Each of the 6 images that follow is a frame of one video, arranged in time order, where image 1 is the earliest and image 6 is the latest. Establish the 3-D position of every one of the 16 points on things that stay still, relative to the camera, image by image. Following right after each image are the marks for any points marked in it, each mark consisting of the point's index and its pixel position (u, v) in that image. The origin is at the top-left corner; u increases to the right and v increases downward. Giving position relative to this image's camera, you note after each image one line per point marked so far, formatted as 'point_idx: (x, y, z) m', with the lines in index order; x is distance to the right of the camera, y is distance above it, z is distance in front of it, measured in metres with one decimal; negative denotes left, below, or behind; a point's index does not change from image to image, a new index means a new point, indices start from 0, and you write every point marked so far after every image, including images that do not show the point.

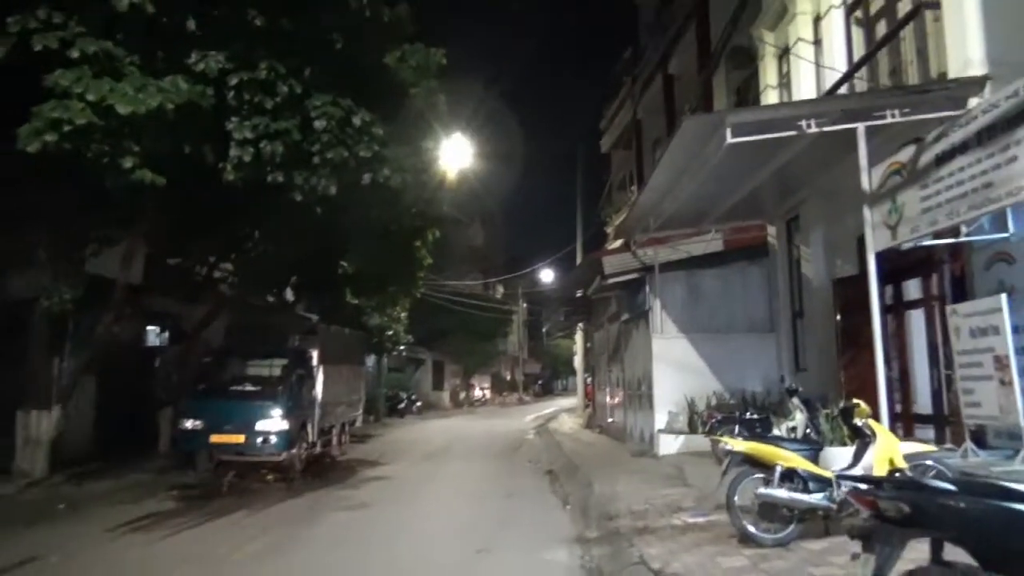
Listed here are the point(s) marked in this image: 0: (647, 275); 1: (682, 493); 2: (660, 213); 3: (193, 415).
0: (+2.9, +0.3, +16.4) m
1: (+2.3, -2.7, +10.2) m
2: (+2.7, +1.4, +14.5) m
3: (-6.1, -2.4, +14.6) m
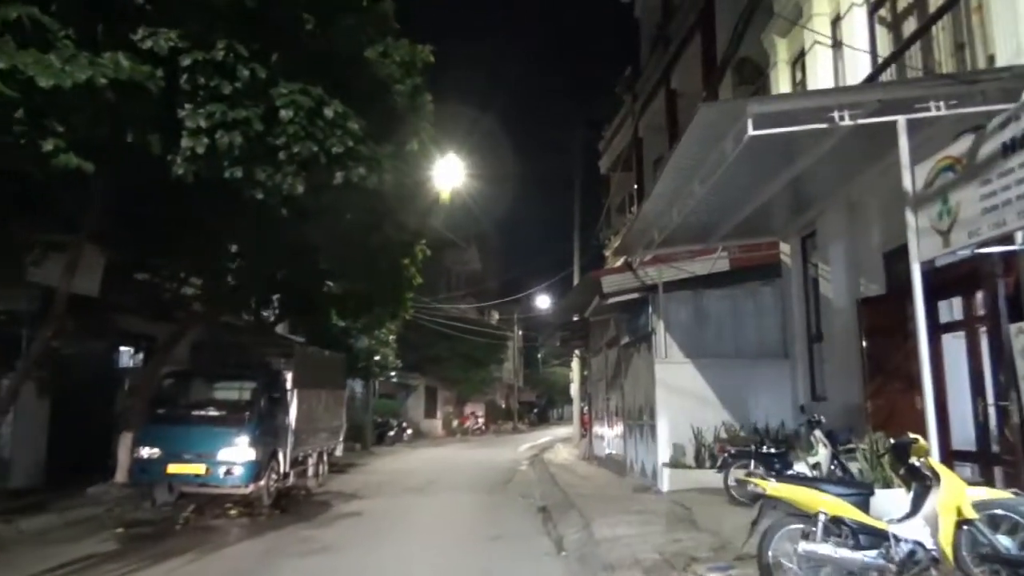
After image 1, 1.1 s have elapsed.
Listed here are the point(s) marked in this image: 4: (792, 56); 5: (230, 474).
0: (+2.7, -0.1, +15.2) m
1: (+2.1, -2.9, +8.9) m
2: (+2.6, +1.1, +13.3) m
3: (-6.2, -2.6, +13.2) m
4: (+5.3, +4.4, +14.5) m
5: (-4.8, -3.2, +13.0) m
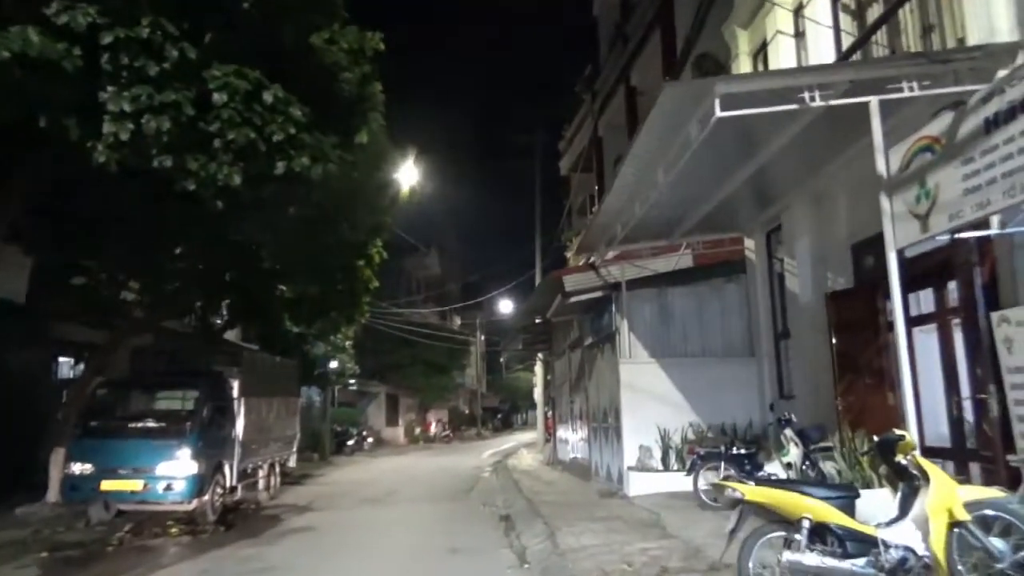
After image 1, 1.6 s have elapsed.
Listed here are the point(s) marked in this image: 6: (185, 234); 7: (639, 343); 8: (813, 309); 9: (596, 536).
0: (+1.9, -0.1, +14.7) m
1: (+1.6, -2.8, +8.4) m
2: (+1.9, +1.1, +12.9) m
3: (-6.9, -2.7, +12.3) m
4: (+4.4, +4.4, +14.2) m
5: (-5.4, -3.2, +12.2) m
6: (-4.7, +0.7, +10.9) m
7: (+2.3, -1.0, +14.2) m
8: (+4.6, -0.3, +11.8) m
9: (+1.0, -3.1, +9.5) m
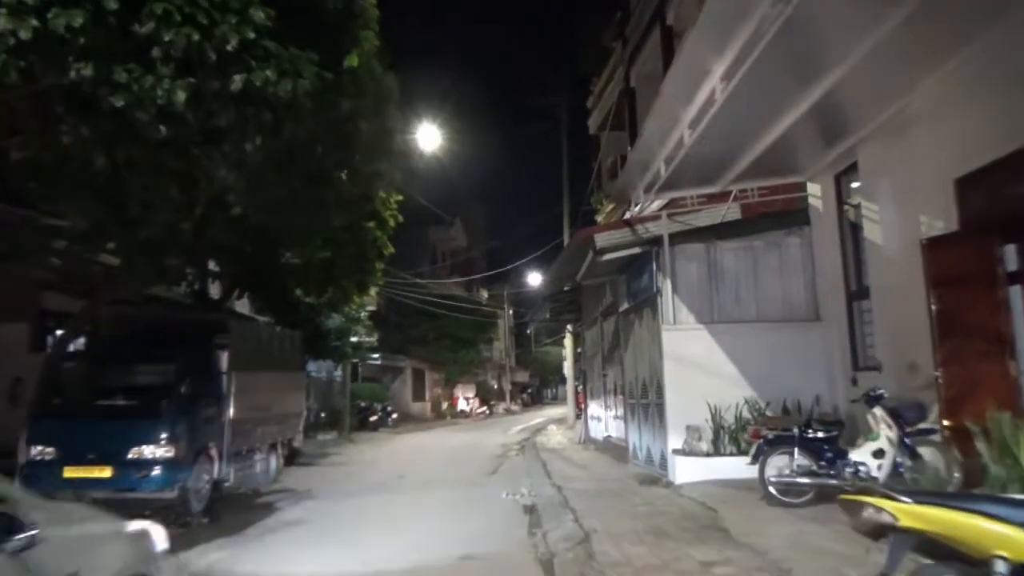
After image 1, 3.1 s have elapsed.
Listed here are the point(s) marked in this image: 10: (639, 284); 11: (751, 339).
0: (+2.3, +0.6, +12.7) m
1: (+1.8, -2.3, +6.5) m
2: (+2.2, +1.8, +10.9) m
3: (-6.5, -2.1, +10.7) m
4: (+4.8, +5.2, +11.9) m
5: (-5.1, -2.6, +10.6) m
6: (-4.4, +1.3, +9.2) m
7: (+2.7, -0.3, +12.2) m
8: (+4.9, +0.3, +9.8) m
9: (+1.3, -2.5, +7.6) m
10: (+2.2, +0.1, +13.6) m
11: (+3.7, -0.8, +12.0) m
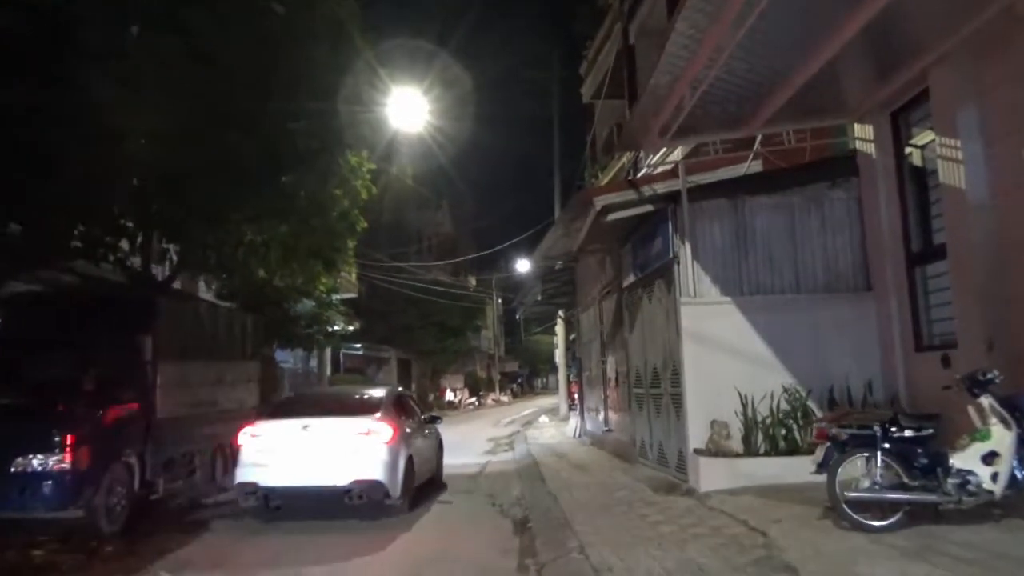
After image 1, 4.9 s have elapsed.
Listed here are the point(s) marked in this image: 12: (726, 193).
0: (+2.1, +1.1, +10.6) m
1: (+1.7, -1.9, +4.4) m
2: (+2.0, +2.2, +8.7) m
3: (-6.7, -1.8, +8.5) m
4: (+4.5, +5.6, +9.8) m
5: (-5.2, -2.2, +8.4) m
6: (-4.6, +1.6, +6.9) m
7: (+2.5, +0.2, +10.1) m
8: (+4.8, +0.8, +7.6) m
9: (+1.2, -2.1, +5.5) m
10: (+2.0, +0.5, +11.4) m
11: (+3.6, -0.3, +9.9) m
12: (+2.8, +1.3, +10.2) m
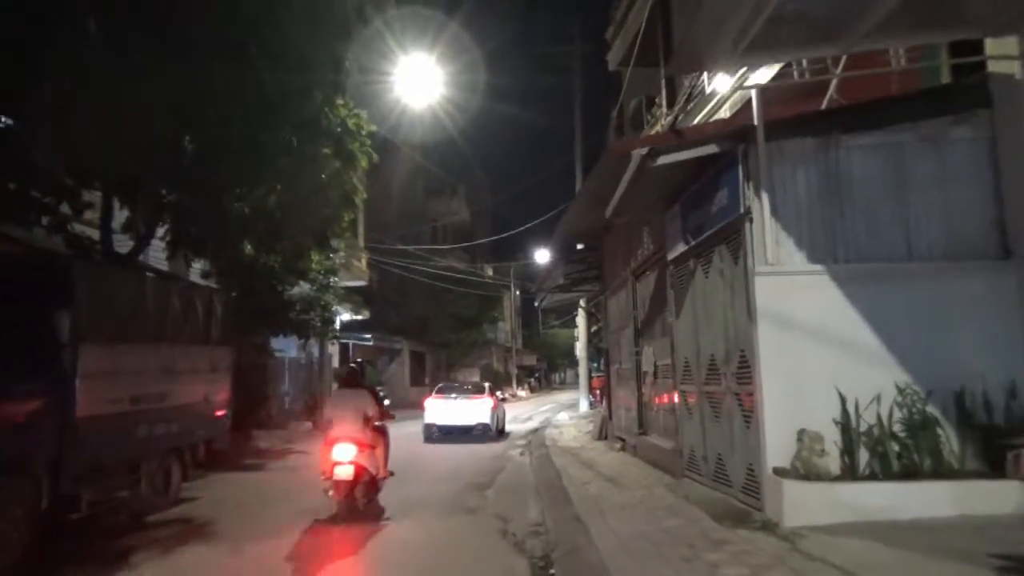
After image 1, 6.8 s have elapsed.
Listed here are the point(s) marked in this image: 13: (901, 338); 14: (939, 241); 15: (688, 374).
0: (+2.3, +1.4, +8.1) m
1: (+1.8, -1.6, +2.0) m
2: (+2.2, +2.5, +6.2) m
3: (-6.6, -1.4, +6.3) m
4: (+4.8, +5.9, +7.2) m
5: (-5.1, -1.9, +6.1) m
6: (-4.4, +2.0, +4.6) m
7: (+2.7, +0.5, +7.7) m
8: (+4.9, +1.1, +5.1) m
9: (+1.2, -1.8, +3.1) m
10: (+2.3, +0.9, +9.0) m
11: (+3.7, 0.0, +7.4) m
12: (+3.0, +1.6, +7.8) m
13: (+3.7, -0.5, +7.4) m
14: (+4.2, +0.5, +7.6) m
15: (+2.3, -1.1, +10.1) m
